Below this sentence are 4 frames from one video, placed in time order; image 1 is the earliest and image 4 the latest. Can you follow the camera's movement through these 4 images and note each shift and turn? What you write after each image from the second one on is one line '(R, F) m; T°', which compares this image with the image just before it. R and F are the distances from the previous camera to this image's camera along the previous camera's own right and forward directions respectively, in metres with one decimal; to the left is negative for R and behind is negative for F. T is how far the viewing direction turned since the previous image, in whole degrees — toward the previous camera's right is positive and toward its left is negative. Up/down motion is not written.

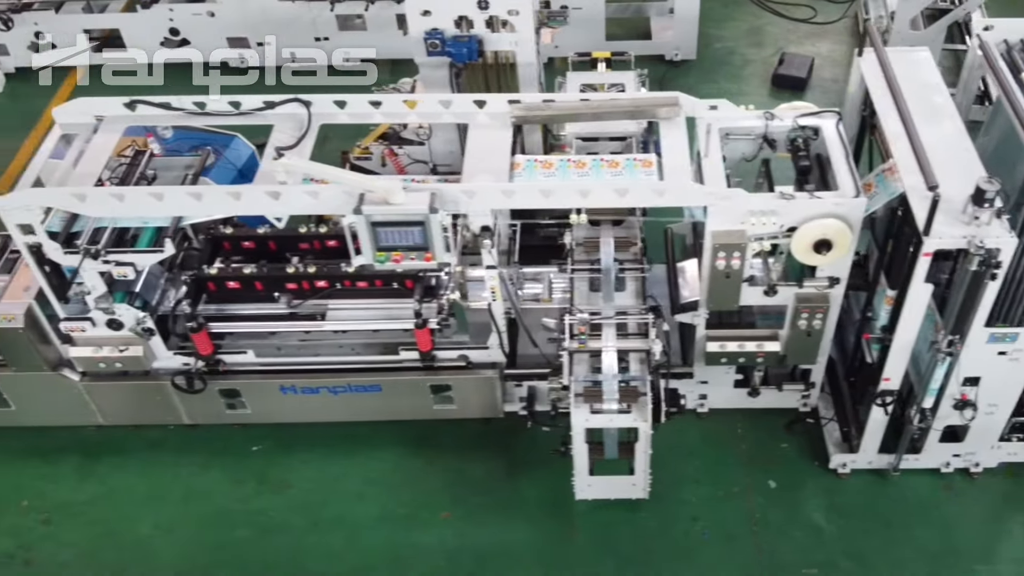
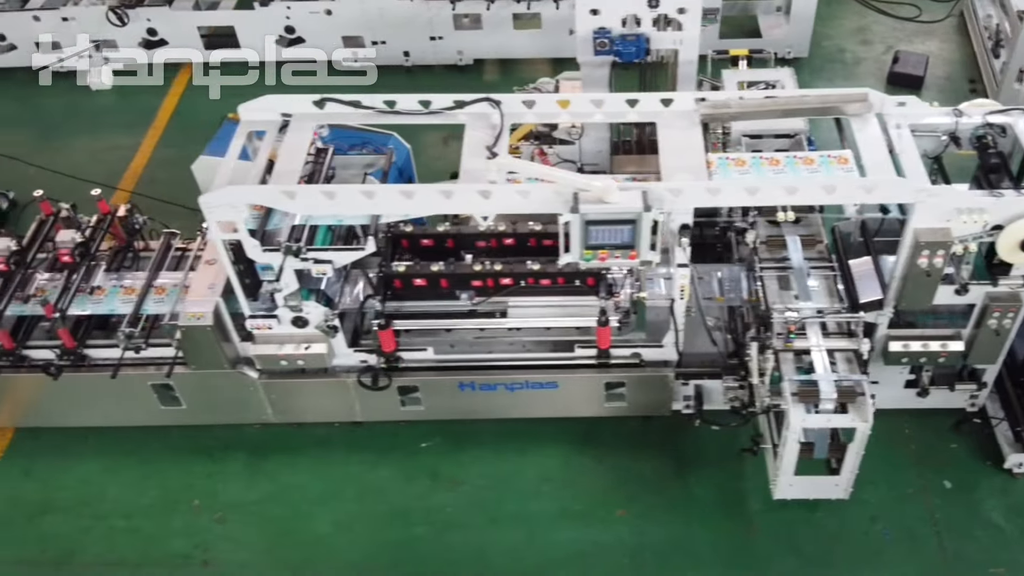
(-1.2, 0.0) m; 0°
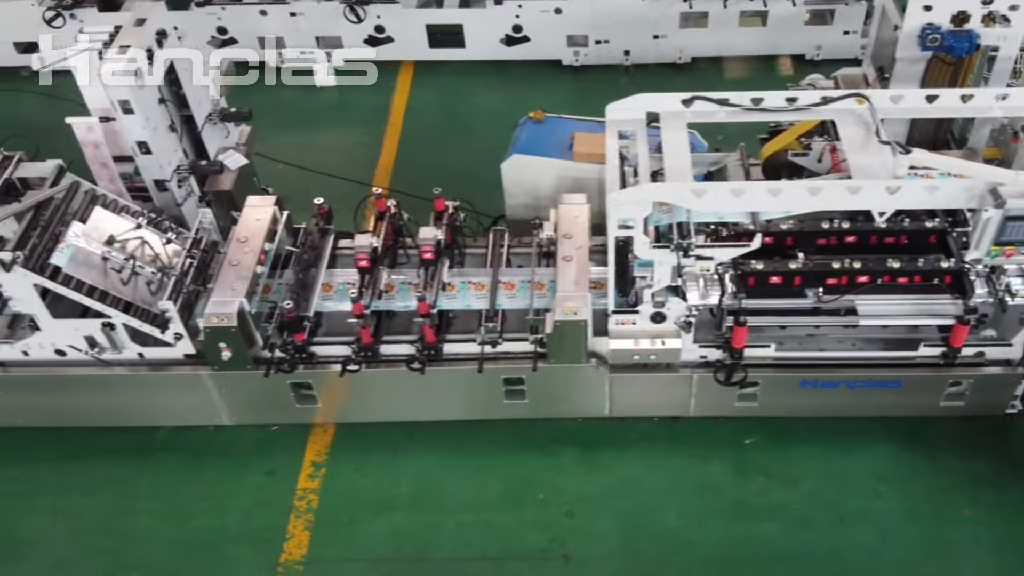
(-2.3, 0.0) m; 0°
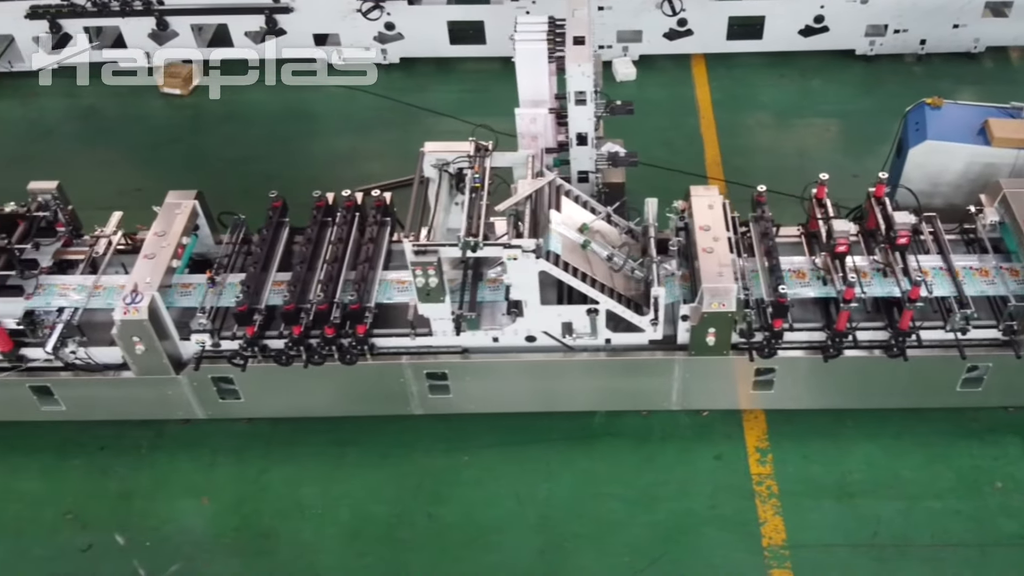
(-3.1, 0.0) m; -1°
